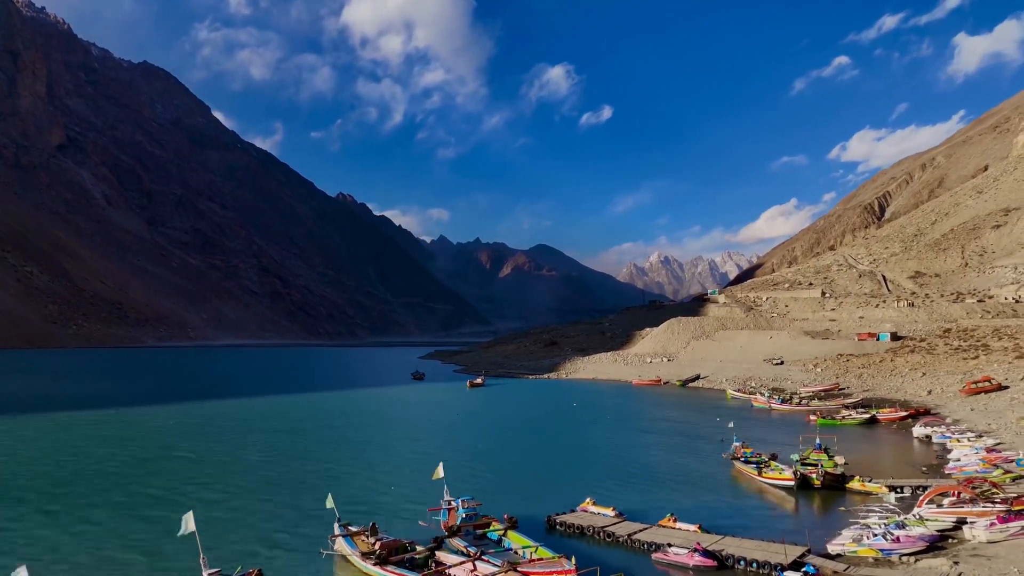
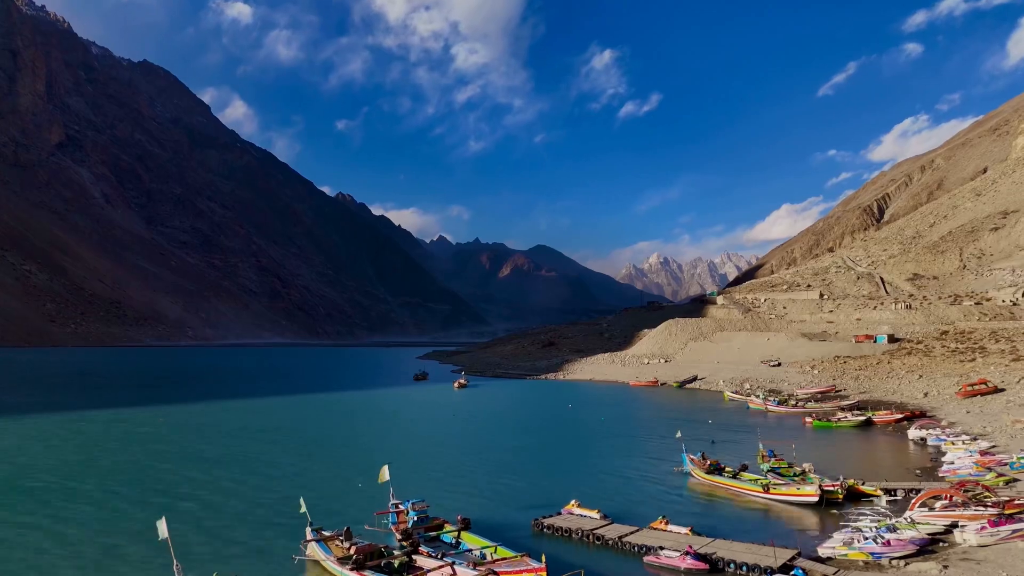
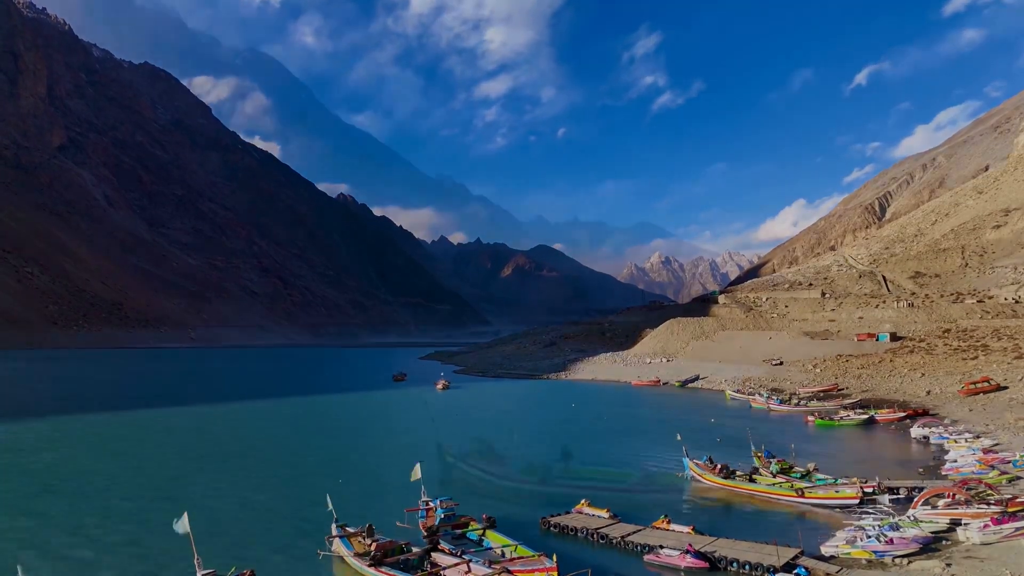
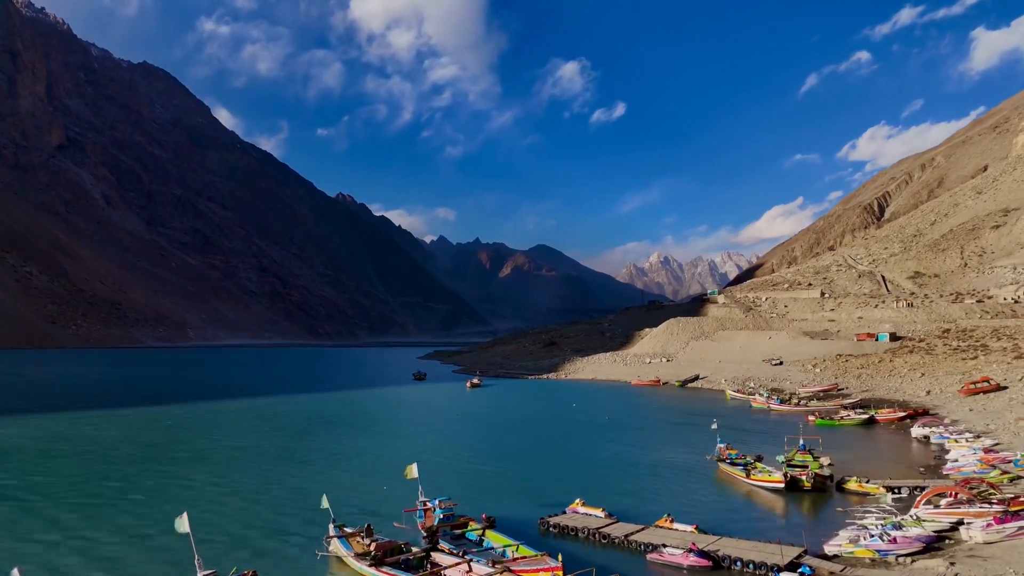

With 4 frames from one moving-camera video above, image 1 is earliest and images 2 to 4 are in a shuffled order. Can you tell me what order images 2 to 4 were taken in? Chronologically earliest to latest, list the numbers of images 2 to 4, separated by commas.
4, 2, 3
